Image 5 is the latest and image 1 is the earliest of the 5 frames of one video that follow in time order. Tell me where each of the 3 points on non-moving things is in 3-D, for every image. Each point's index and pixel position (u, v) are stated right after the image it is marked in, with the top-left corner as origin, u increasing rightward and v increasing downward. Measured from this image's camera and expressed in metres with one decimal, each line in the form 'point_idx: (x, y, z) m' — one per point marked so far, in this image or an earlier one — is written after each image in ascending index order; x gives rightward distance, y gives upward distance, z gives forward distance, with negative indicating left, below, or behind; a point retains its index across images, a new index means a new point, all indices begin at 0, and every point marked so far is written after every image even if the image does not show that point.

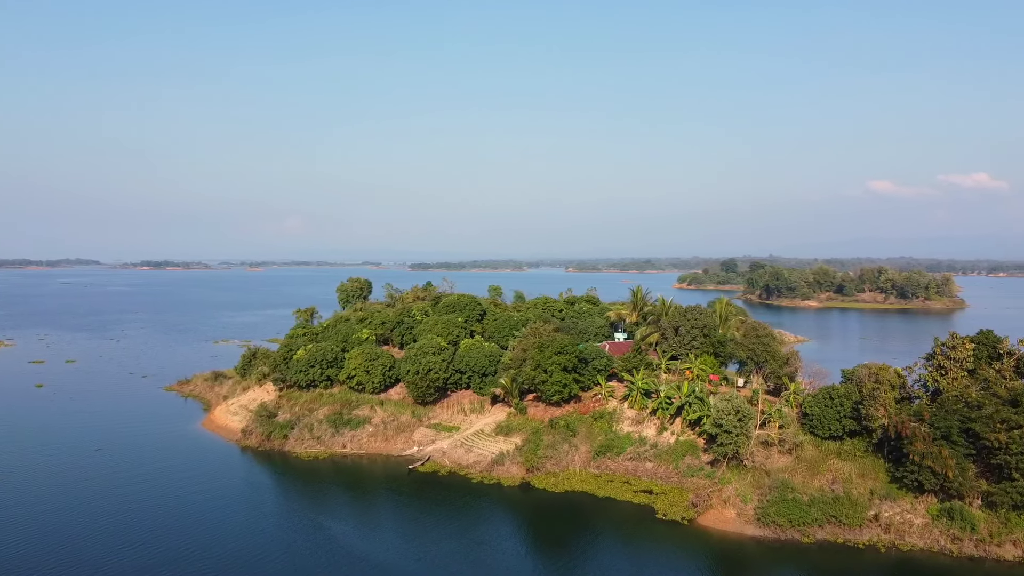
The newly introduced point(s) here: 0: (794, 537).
0: (+8.2, -7.3, +17.0) m
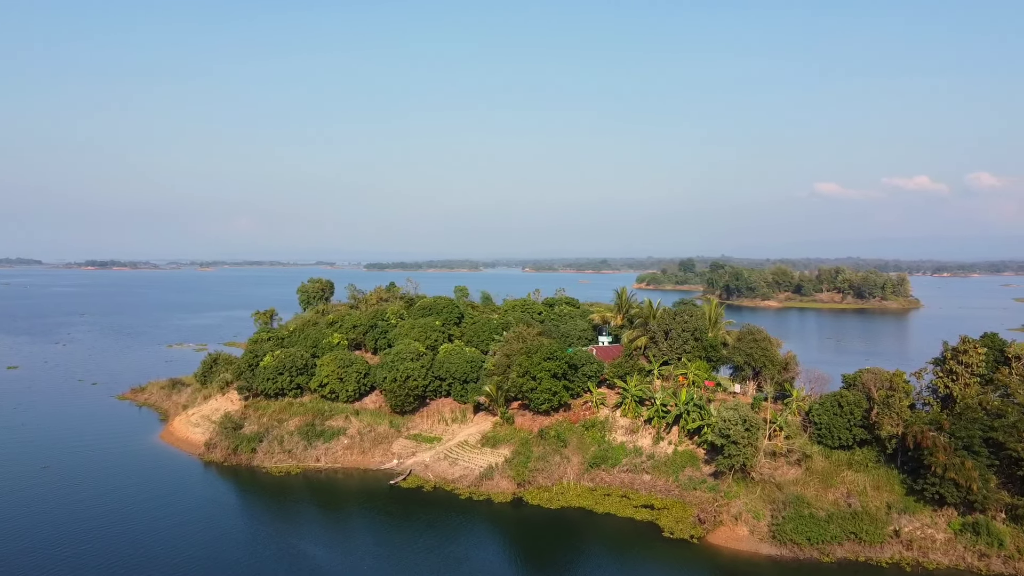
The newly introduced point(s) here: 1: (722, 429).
0: (+8.2, -7.3, +16.0) m
1: (+6.9, -4.6, +19.3) m
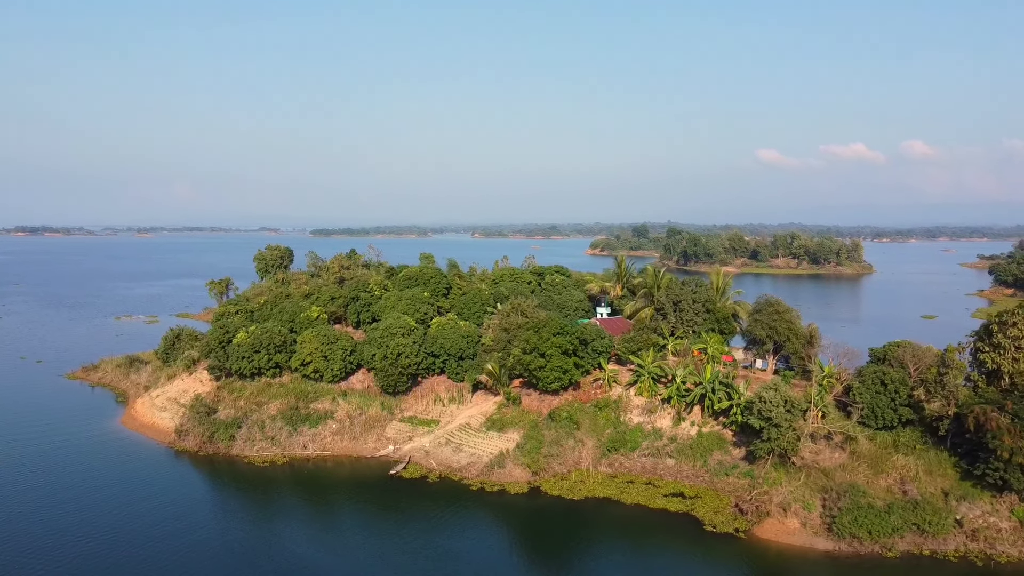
0: (+9.1, -6.6, +14.8) m
1: (+7.6, -3.7, +17.8) m
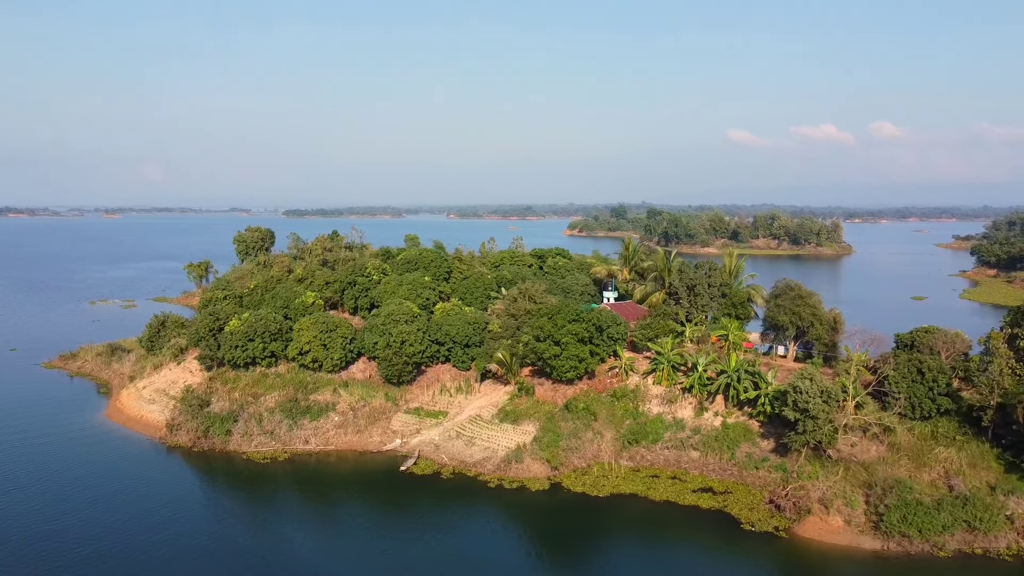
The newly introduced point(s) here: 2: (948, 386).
0: (+9.9, -6.3, +14.2) m
1: (+8.3, -3.3, +17.1) m
2: (+12.7, -2.9, +17.2) m
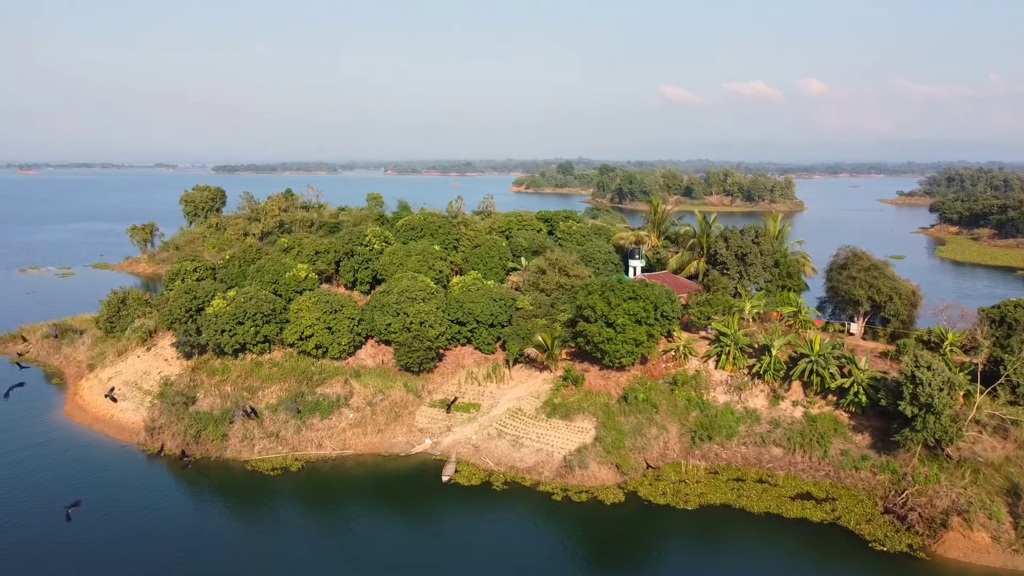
0: (+12.1, -5.9, +12.4) m
1: (+10.2, -2.8, +14.9) m
2: (+14.7, -2.2, +15.4) m
